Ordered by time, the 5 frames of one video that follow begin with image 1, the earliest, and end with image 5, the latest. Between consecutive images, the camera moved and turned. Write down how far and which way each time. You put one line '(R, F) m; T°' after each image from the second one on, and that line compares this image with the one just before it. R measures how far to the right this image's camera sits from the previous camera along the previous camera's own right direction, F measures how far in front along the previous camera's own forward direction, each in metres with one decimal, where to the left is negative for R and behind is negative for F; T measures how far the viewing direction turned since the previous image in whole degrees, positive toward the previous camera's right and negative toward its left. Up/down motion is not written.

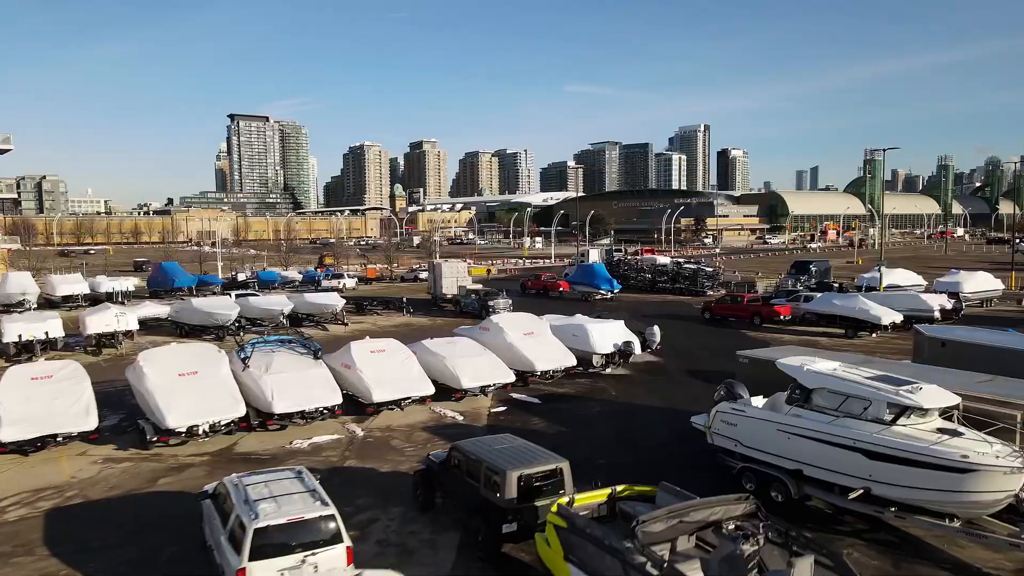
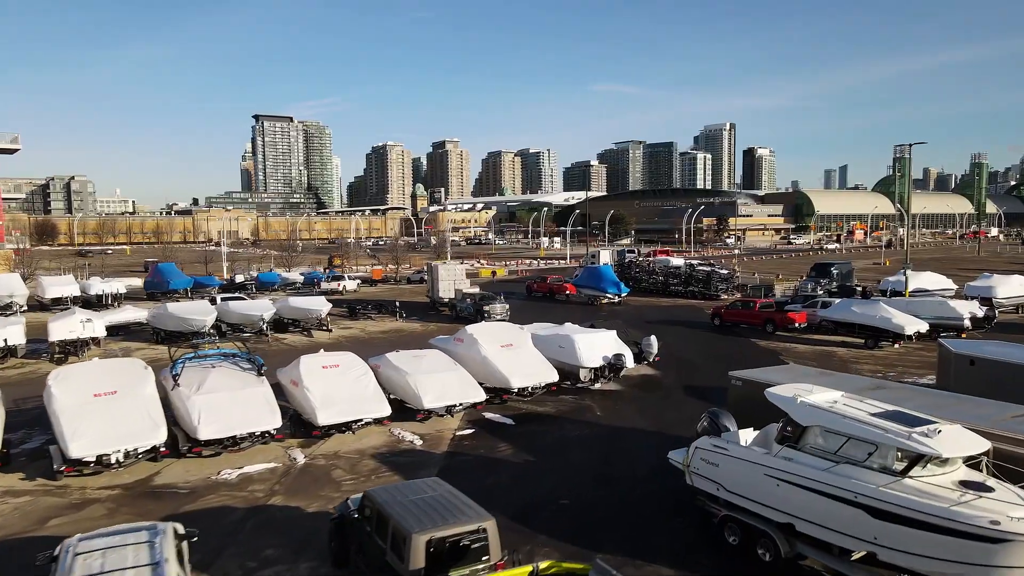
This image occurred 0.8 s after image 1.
(+1.2, +1.9) m; -2°
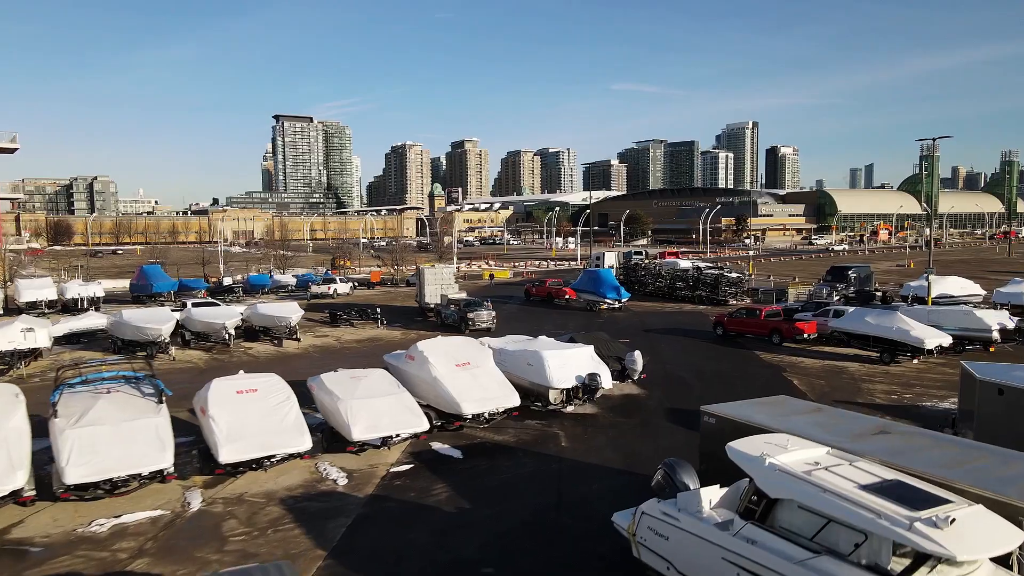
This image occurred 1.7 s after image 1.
(+1.4, +2.2) m; -2°
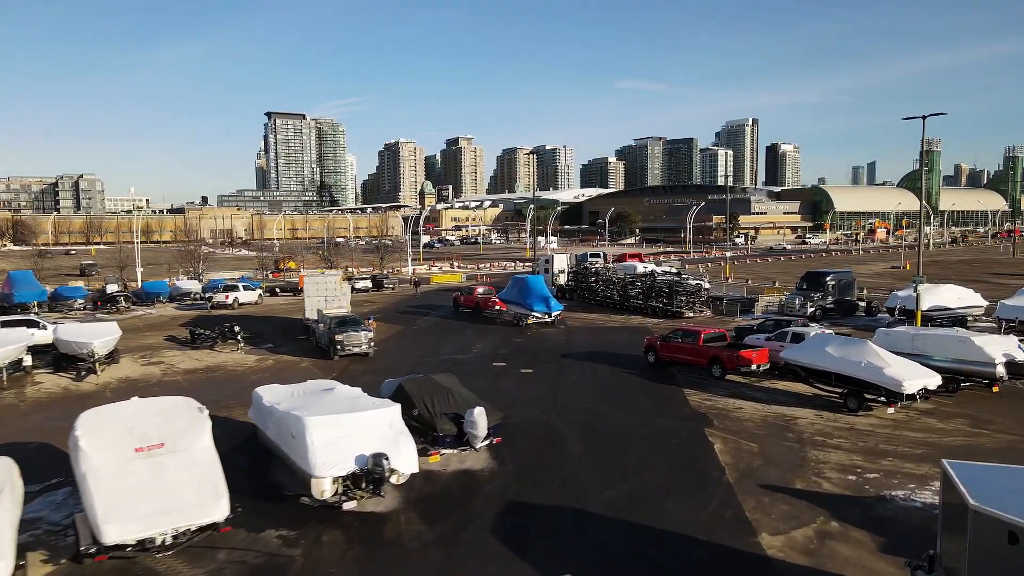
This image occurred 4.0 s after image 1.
(+4.0, +6.1) m; 0°
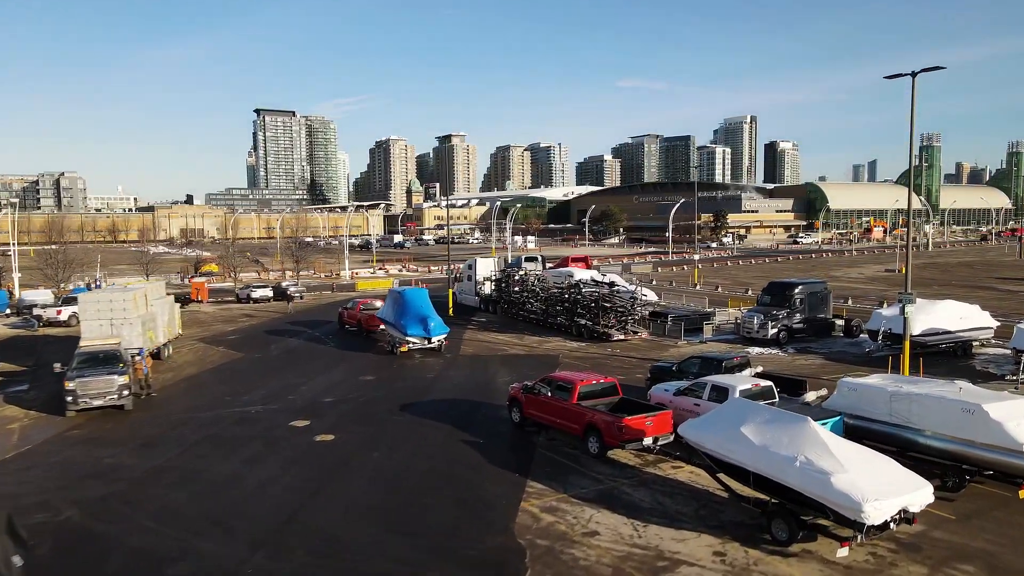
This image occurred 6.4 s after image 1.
(+4.4, +7.2) m; 0°
